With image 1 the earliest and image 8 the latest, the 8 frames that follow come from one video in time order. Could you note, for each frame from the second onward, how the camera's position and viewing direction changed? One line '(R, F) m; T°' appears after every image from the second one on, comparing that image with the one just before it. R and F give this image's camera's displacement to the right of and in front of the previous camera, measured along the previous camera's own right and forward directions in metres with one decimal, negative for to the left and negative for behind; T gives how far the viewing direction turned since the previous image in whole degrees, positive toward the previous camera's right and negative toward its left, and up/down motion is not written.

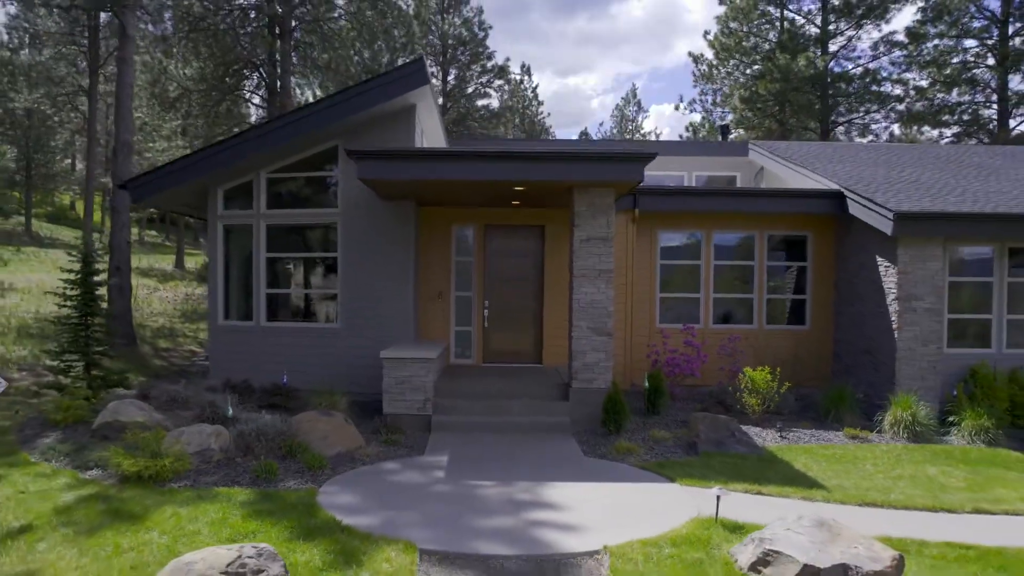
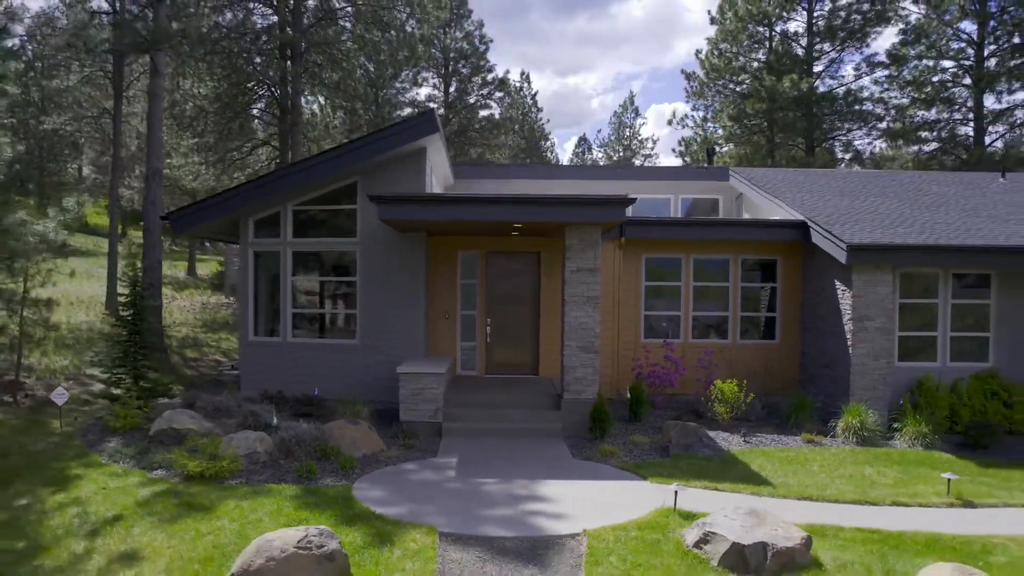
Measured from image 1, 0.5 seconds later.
(0.0, -1.1) m; 0°
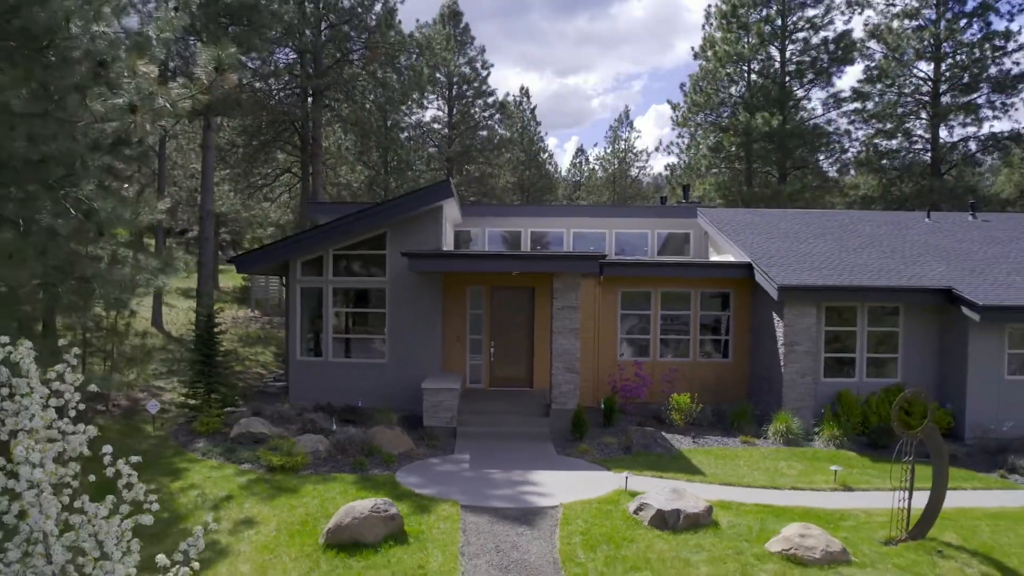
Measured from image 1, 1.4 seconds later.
(0.0, -2.4) m; 0°
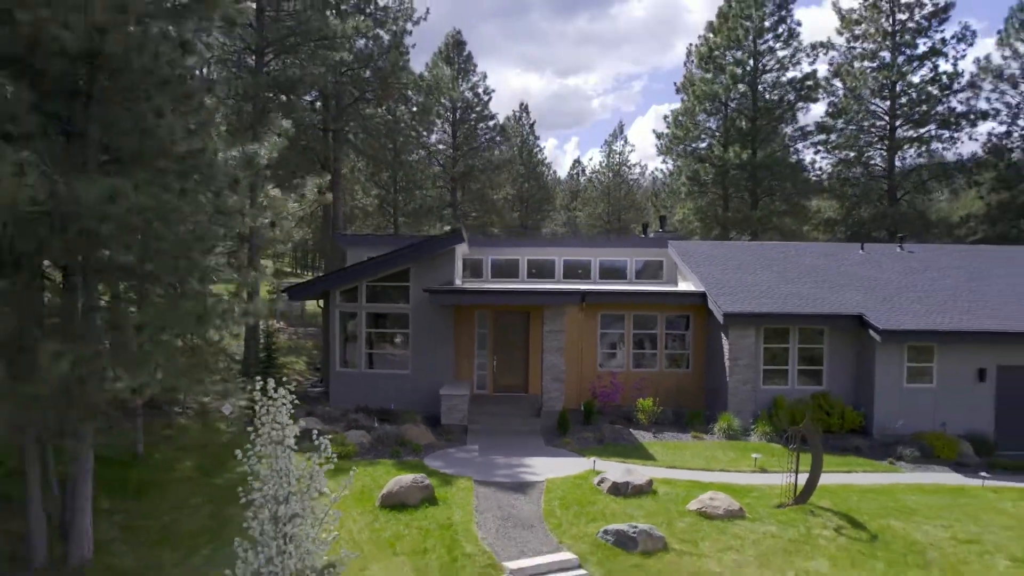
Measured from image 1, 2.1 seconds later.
(0.0, -3.0) m; 0°
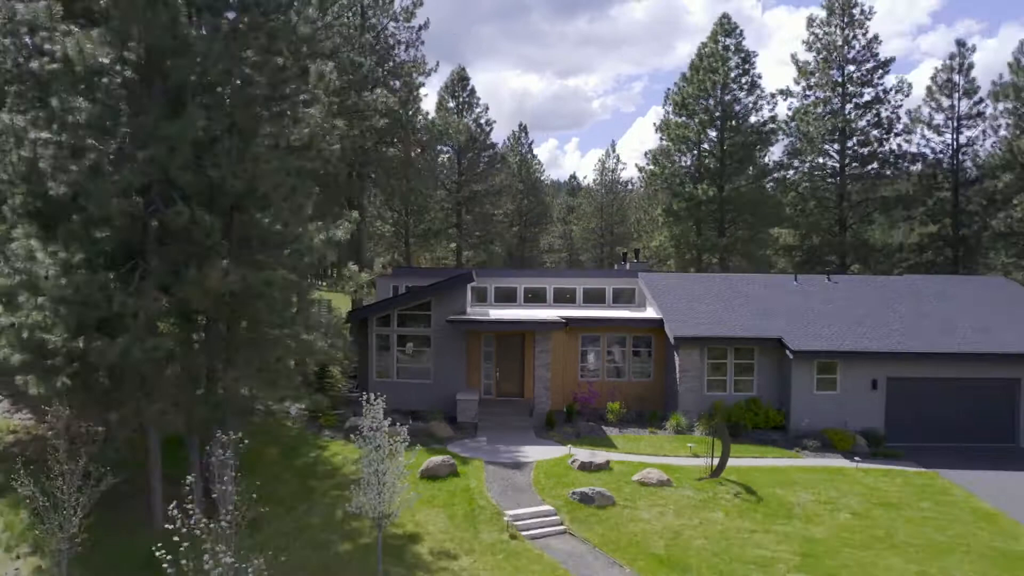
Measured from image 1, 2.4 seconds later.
(0.0, -4.4) m; 0°
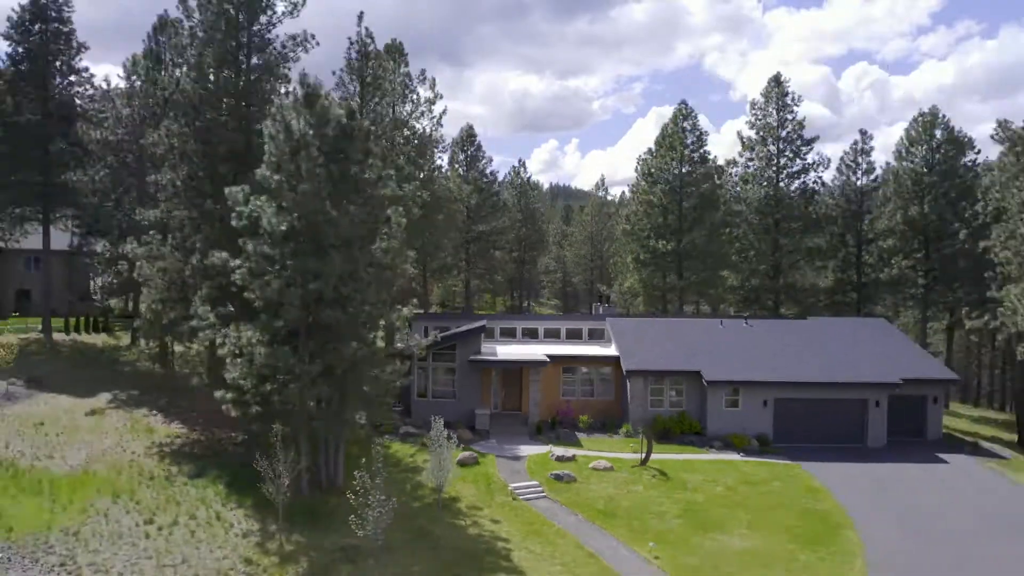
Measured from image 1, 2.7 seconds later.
(0.0, -8.4) m; 0°
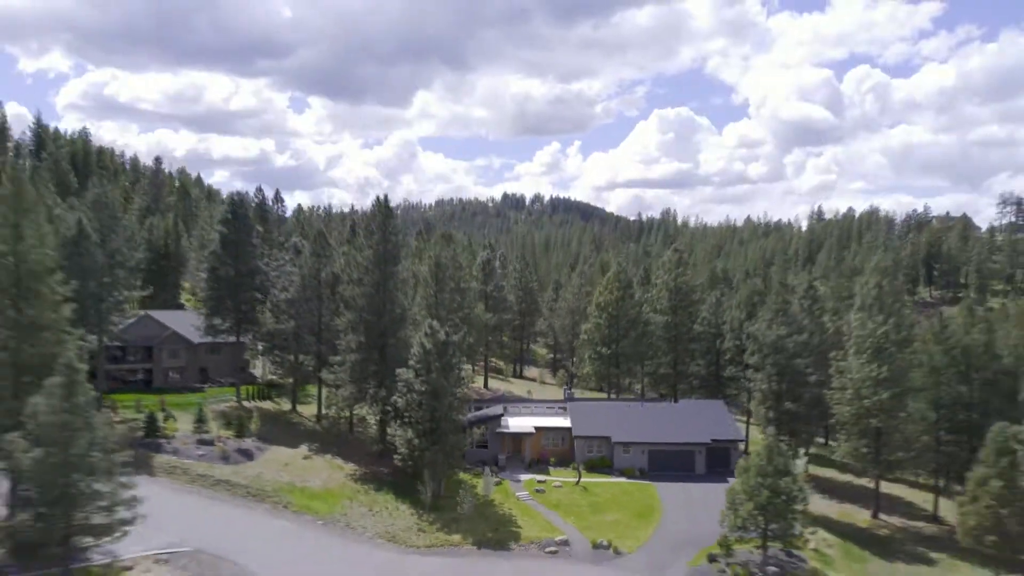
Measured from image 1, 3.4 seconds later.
(-0.1, -27.6) m; 0°
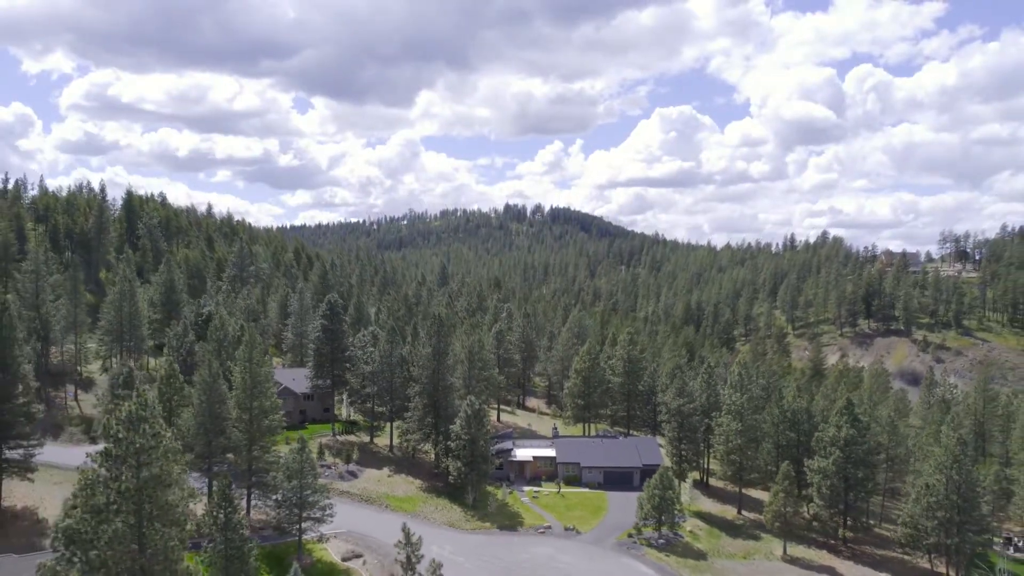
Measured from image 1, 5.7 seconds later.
(-0.3, -33.0) m; 0°
